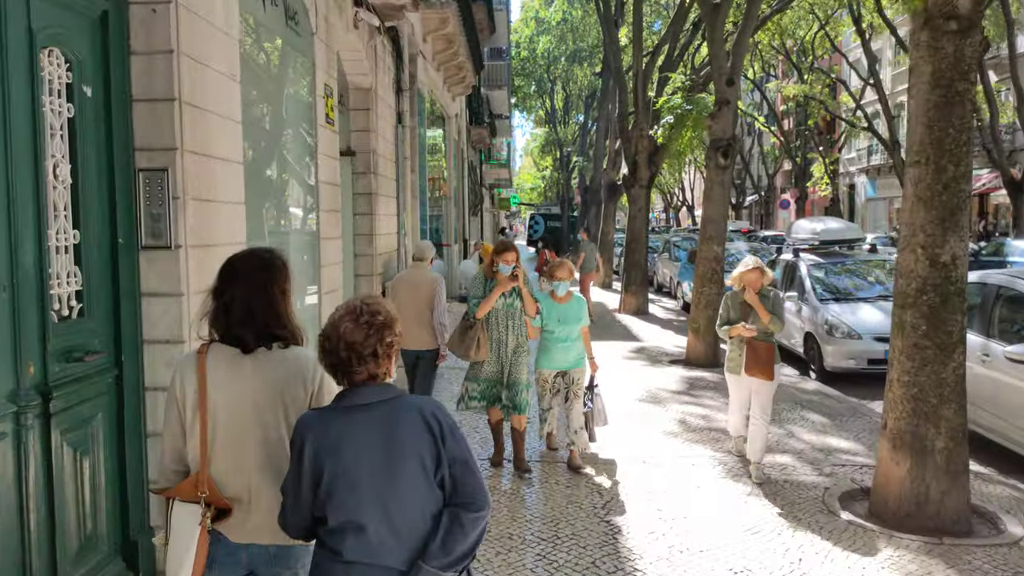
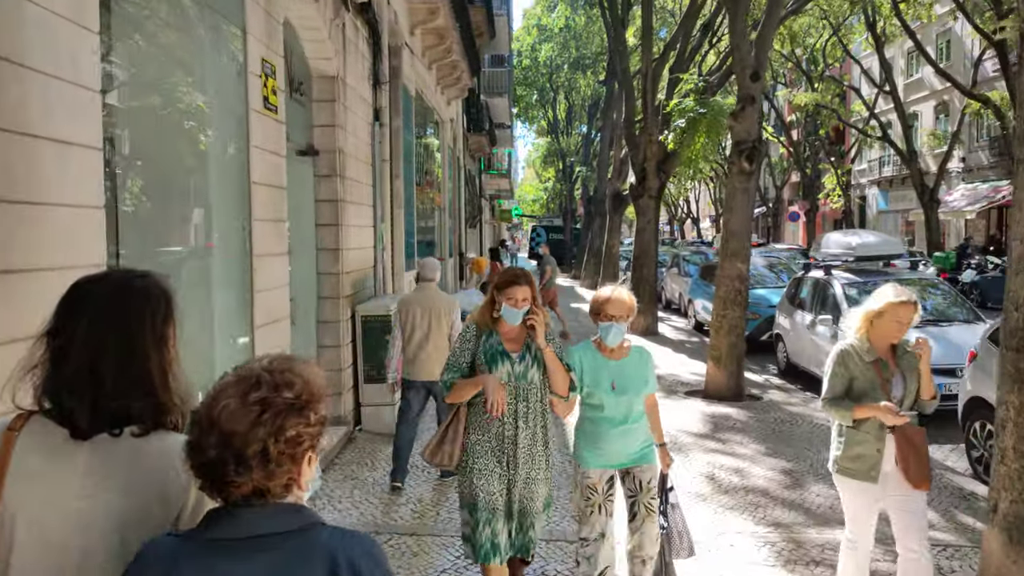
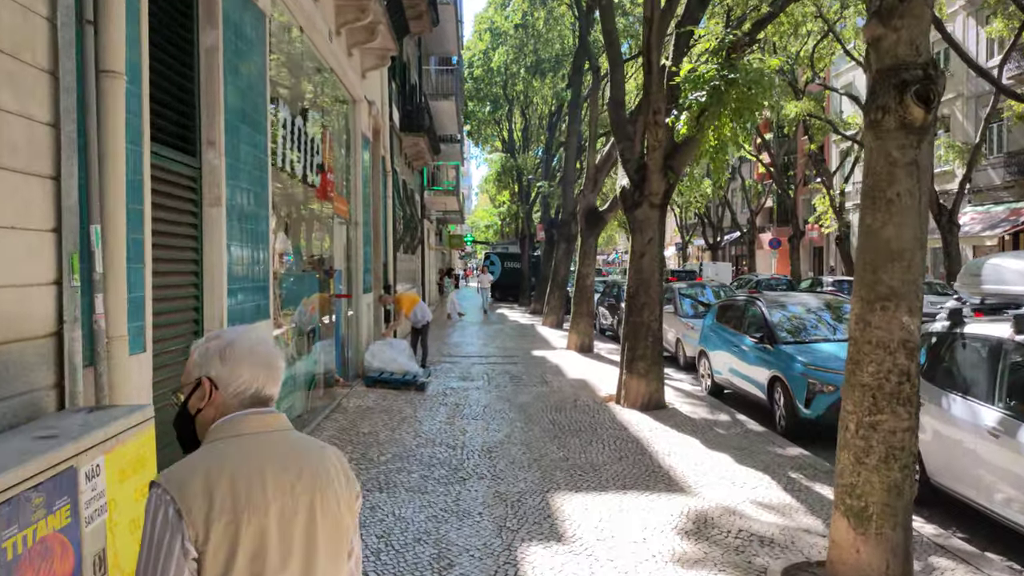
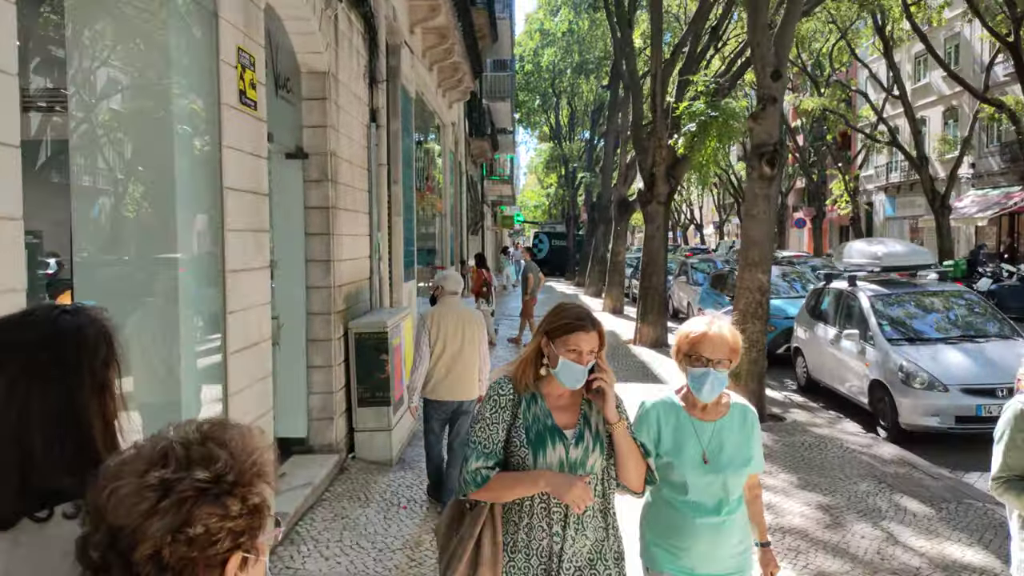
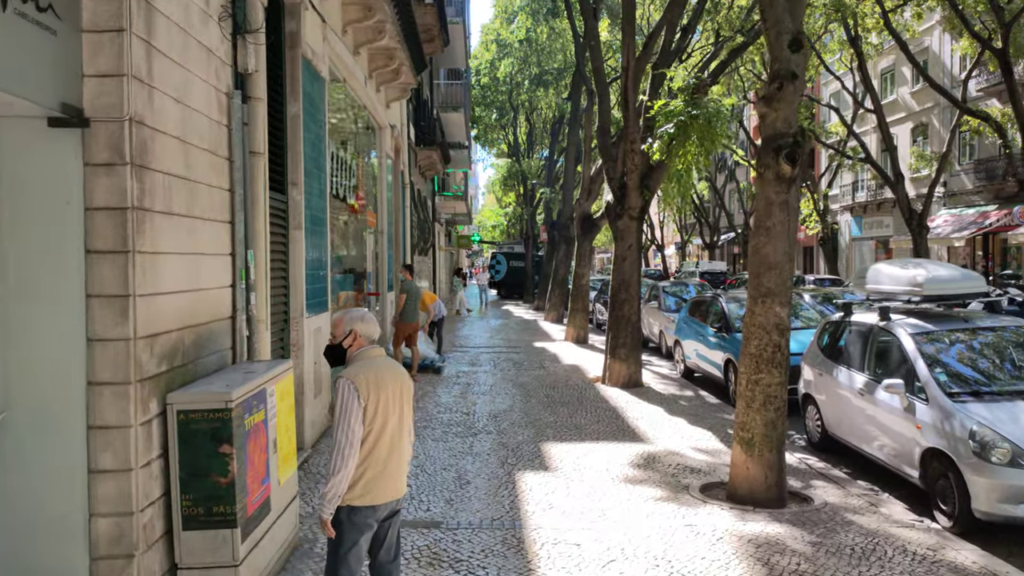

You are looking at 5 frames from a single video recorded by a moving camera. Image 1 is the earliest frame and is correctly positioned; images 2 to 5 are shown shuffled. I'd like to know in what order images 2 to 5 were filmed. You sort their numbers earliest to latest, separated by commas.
2, 4, 5, 3
